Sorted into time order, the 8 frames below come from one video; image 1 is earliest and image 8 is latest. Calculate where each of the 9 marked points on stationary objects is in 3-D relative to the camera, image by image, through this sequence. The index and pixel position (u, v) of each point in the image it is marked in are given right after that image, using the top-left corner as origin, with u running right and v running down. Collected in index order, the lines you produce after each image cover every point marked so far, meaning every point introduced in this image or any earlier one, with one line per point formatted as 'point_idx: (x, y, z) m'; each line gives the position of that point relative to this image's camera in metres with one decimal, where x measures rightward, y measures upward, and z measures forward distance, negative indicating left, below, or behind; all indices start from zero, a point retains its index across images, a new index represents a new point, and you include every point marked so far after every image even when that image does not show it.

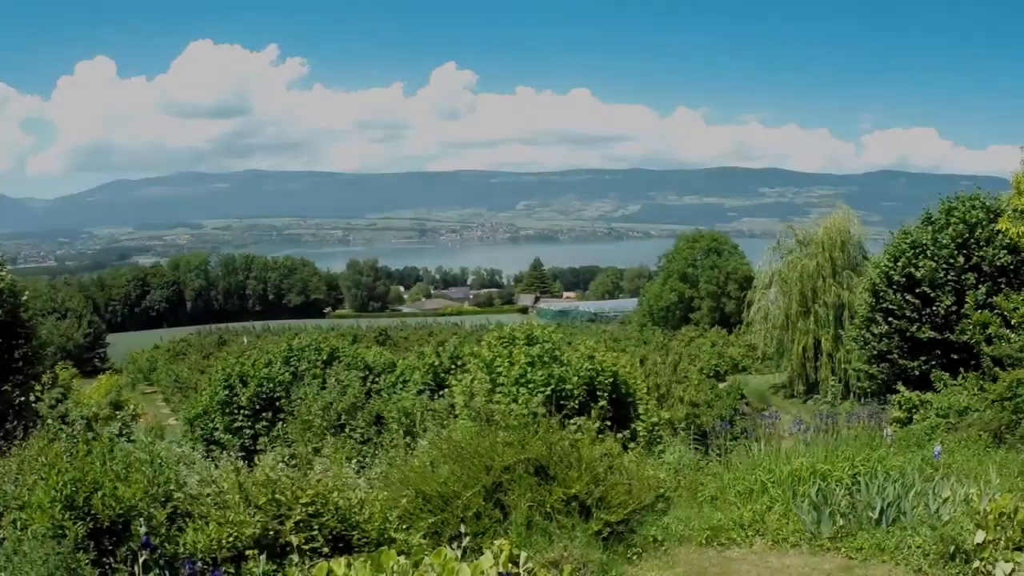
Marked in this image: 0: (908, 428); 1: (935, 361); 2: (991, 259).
0: (+4.0, -1.5, +8.9) m
1: (+5.6, -1.0, +11.7) m
2: (+6.2, +0.4, +11.5) m
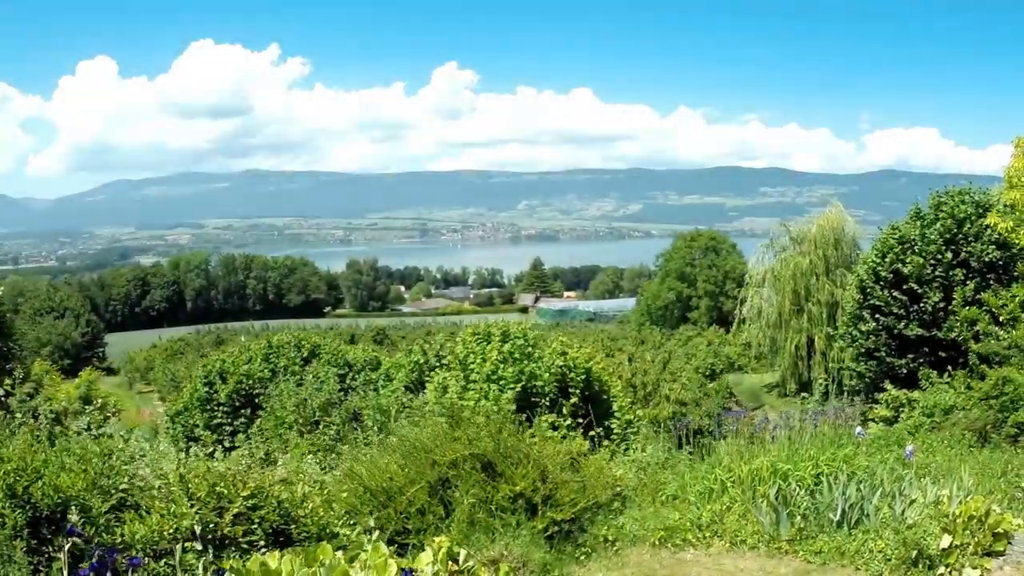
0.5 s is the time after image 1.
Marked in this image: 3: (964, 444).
0: (+3.7, -1.4, +8.7) m
1: (+5.3, -1.0, +11.5) m
2: (+6.0, +0.4, +11.3) m
3: (+4.0, -1.4, +7.8) m
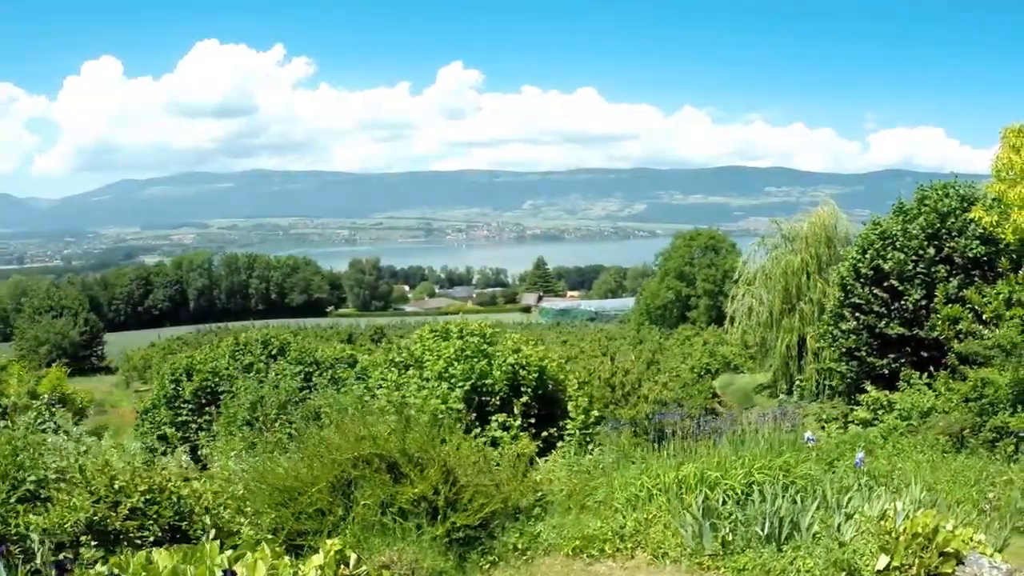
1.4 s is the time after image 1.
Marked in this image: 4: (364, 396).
0: (+3.3, -1.4, +8.3) m
1: (+4.9, -0.9, +11.0) m
2: (+5.5, +0.5, +10.9) m
3: (+3.5, -1.3, +7.4) m
4: (-1.6, -1.2, +9.8) m
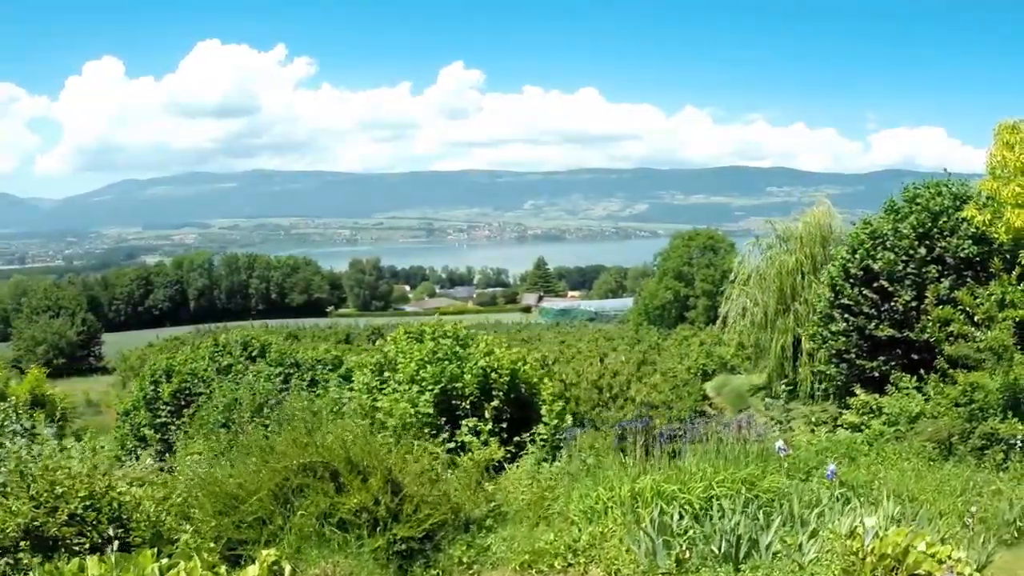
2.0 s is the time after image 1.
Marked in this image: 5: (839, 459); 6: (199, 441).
0: (+3.0, -1.4, +8.0) m
1: (+4.7, -0.9, +10.8) m
2: (+5.3, +0.5, +10.6) m
3: (+3.3, -1.4, +7.1) m
4: (-1.8, -1.2, +9.5) m
5: (+2.5, -1.3, +6.7) m
6: (-3.3, -1.6, +9.1) m
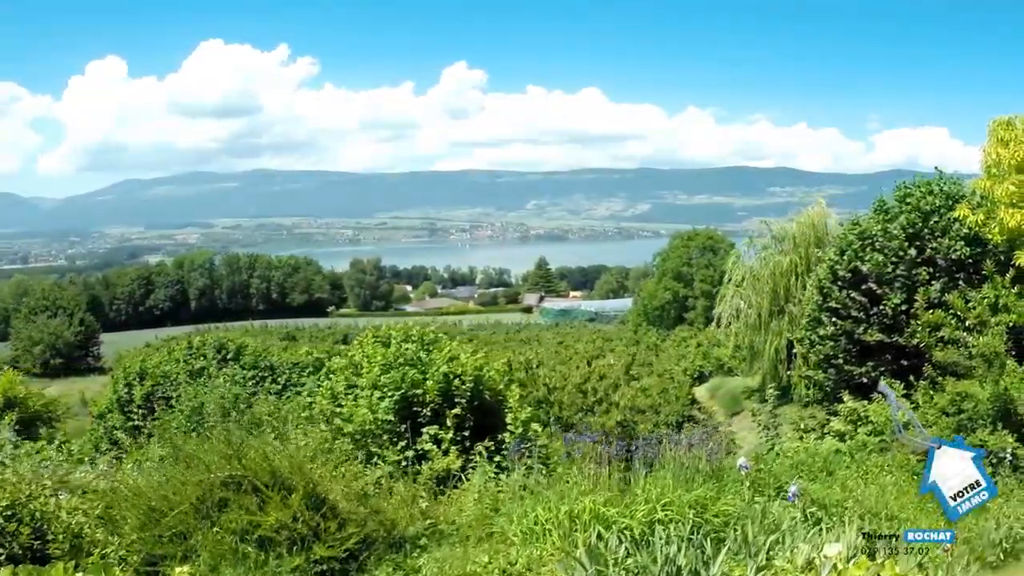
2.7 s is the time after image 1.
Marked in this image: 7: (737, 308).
0: (+2.7, -1.4, +7.6) m
1: (+4.4, -1.0, +10.4) m
2: (+5.0, +0.4, +10.2) m
3: (+3.0, -1.4, +6.8) m
4: (-2.1, -1.3, +9.1) m
5: (+2.2, -1.3, +6.3) m
6: (-3.6, -1.7, +8.8) m
7: (+4.6, -0.4, +17.9) m
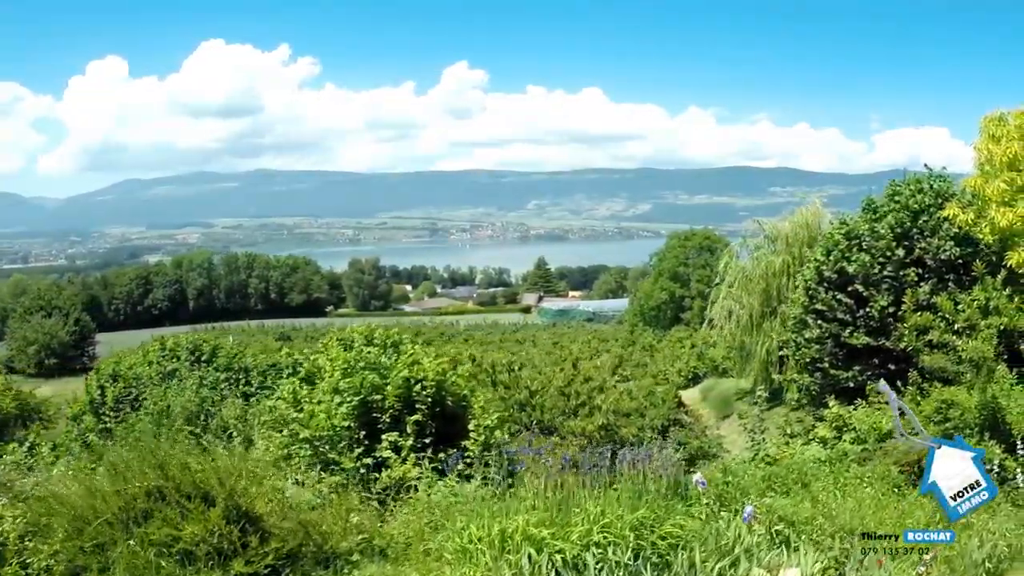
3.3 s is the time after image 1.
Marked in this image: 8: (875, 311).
0: (+2.4, -1.4, +7.3) m
1: (+4.1, -1.0, +10.0) m
2: (+4.7, +0.4, +9.8) m
3: (+2.7, -1.4, +6.4) m
4: (-2.4, -1.3, +8.8) m
5: (+1.9, -1.3, +5.9) m
6: (-3.9, -1.7, +8.4) m
7: (+4.3, -0.4, +17.6) m
8: (+4.1, -0.3, +9.9) m
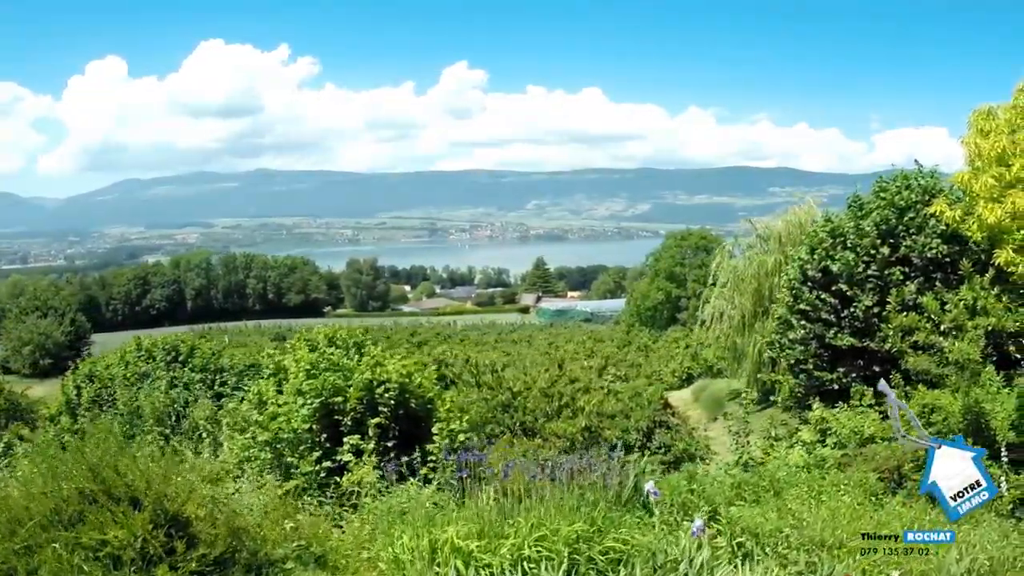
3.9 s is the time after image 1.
0: (+2.2, -1.4, +7.0) m
1: (+3.8, -1.0, +9.7) m
2: (+4.4, +0.4, +9.6) m
3: (+2.4, -1.4, +6.1) m
4: (-2.7, -1.3, +8.5) m
5: (+1.6, -1.3, +5.7) m
6: (-4.1, -1.7, +8.1) m
7: (+4.0, -0.4, +17.3) m
8: (+3.8, -0.3, +9.7) m
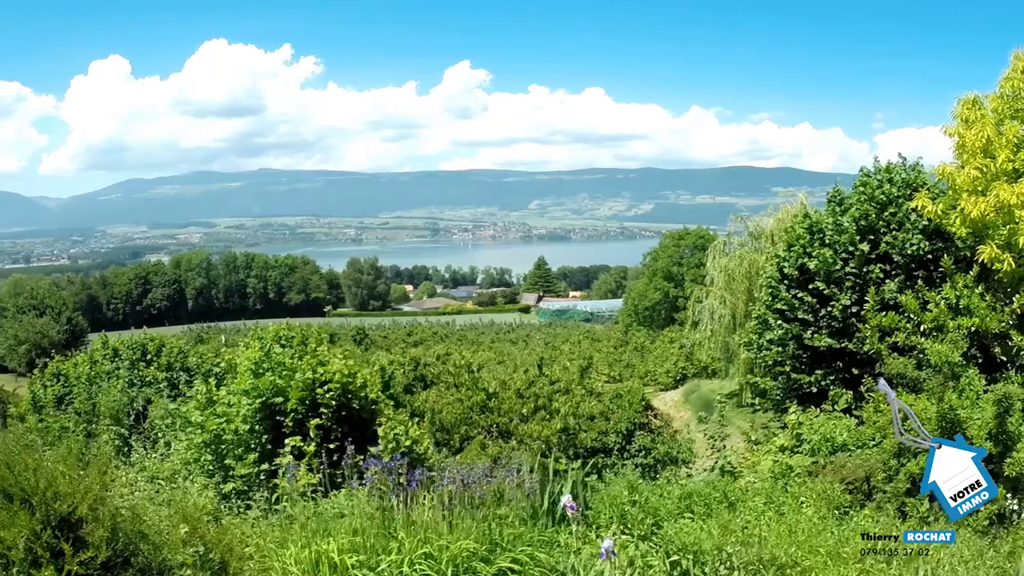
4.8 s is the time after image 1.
0: (+1.8, -1.4, +6.6) m
1: (+3.4, -1.0, +9.3) m
2: (+4.1, +0.4, +9.2) m
3: (+2.1, -1.4, +5.7) m
4: (-3.1, -1.2, +8.1) m
5: (+1.2, -1.3, +5.3) m
6: (-4.5, -1.7, +7.7) m
7: (+3.6, -0.4, +16.9) m
8: (+3.5, -0.2, +9.3) m
